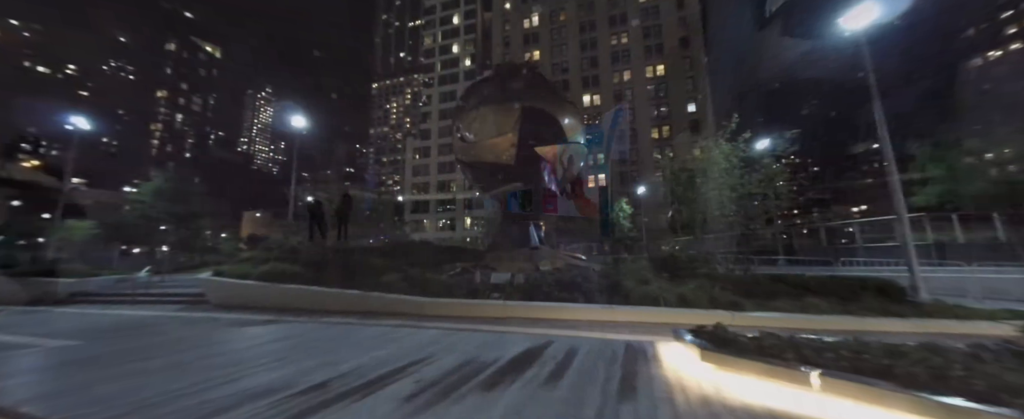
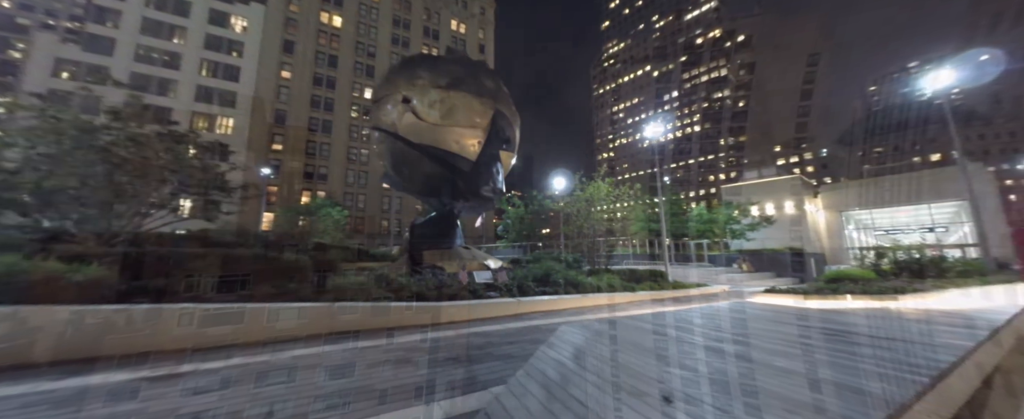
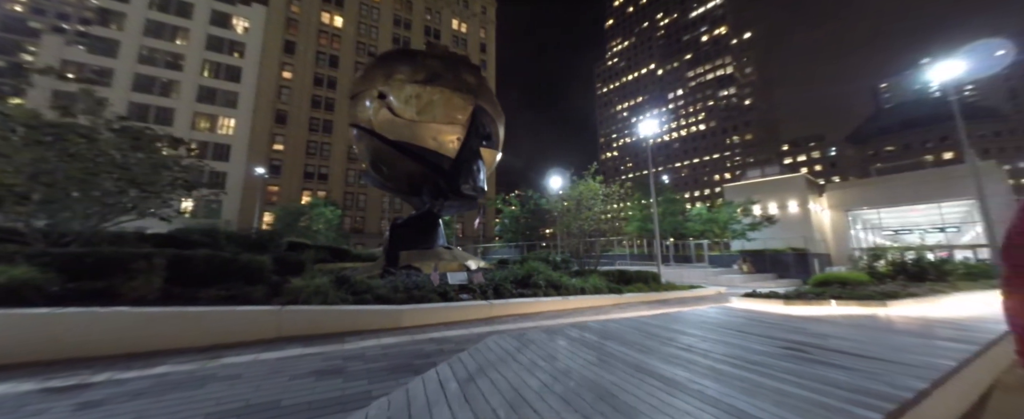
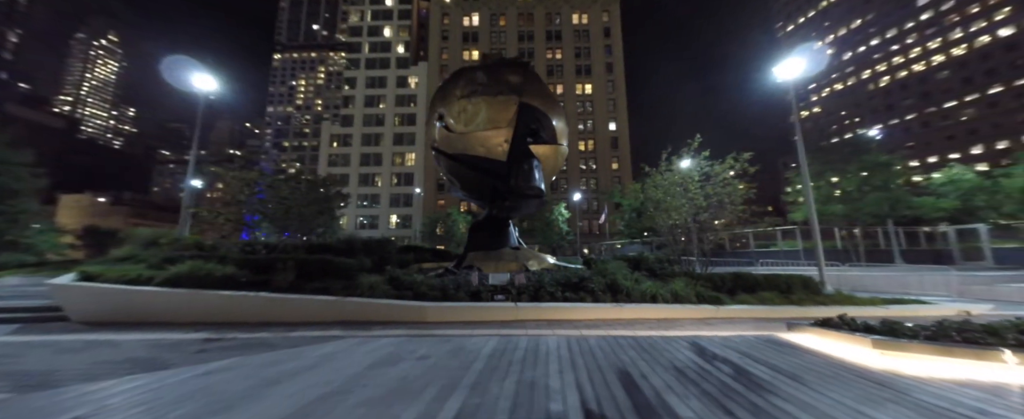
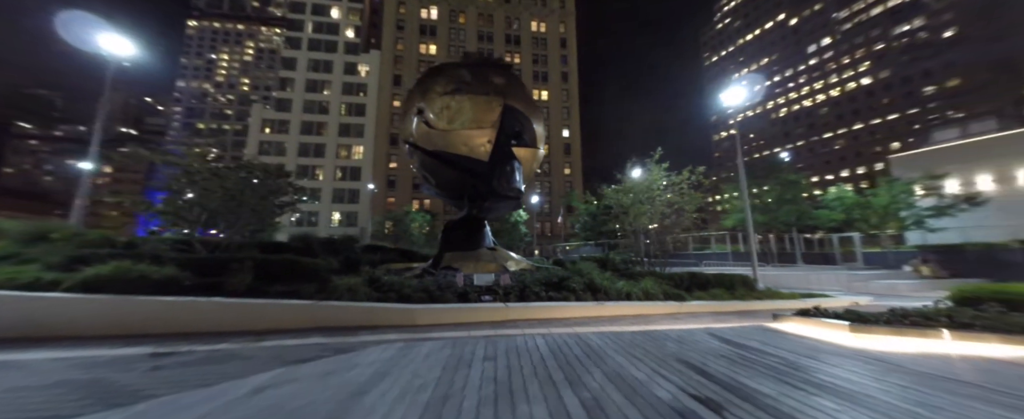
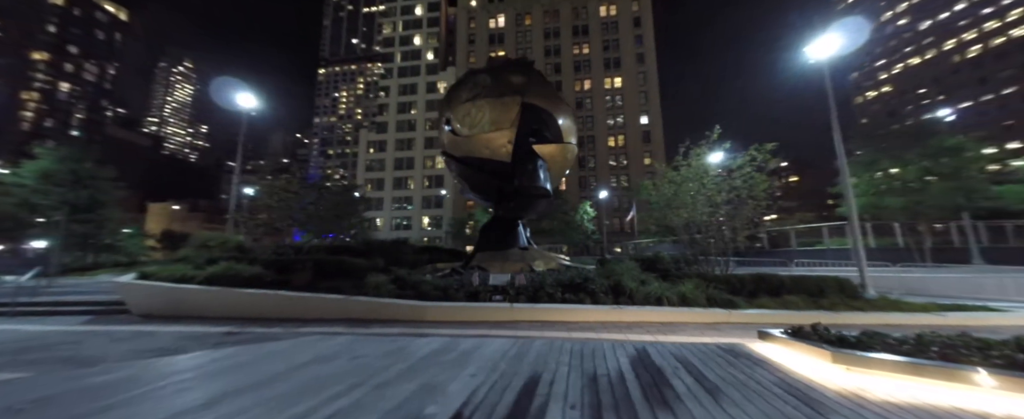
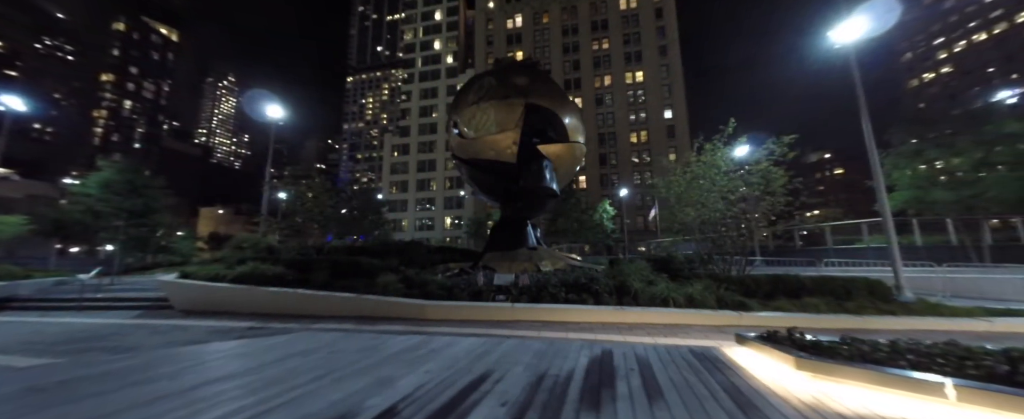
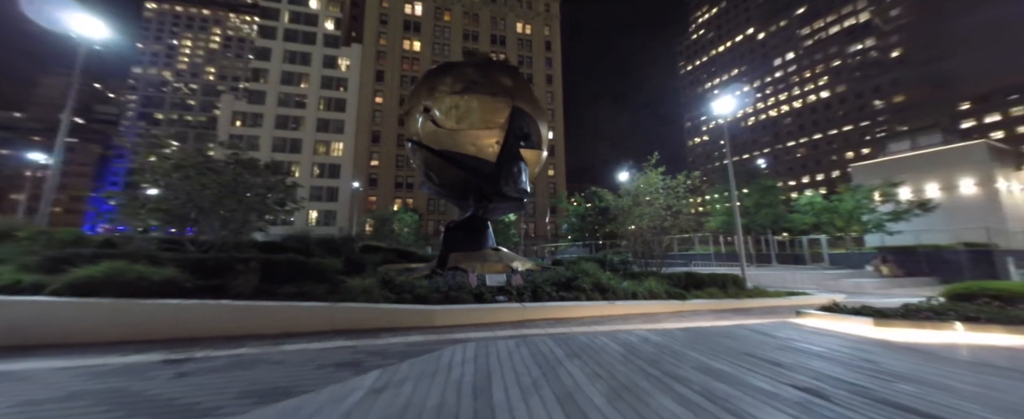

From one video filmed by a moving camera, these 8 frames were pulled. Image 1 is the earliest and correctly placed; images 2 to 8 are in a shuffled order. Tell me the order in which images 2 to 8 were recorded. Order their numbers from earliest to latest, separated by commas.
7, 6, 4, 5, 8, 3, 2
